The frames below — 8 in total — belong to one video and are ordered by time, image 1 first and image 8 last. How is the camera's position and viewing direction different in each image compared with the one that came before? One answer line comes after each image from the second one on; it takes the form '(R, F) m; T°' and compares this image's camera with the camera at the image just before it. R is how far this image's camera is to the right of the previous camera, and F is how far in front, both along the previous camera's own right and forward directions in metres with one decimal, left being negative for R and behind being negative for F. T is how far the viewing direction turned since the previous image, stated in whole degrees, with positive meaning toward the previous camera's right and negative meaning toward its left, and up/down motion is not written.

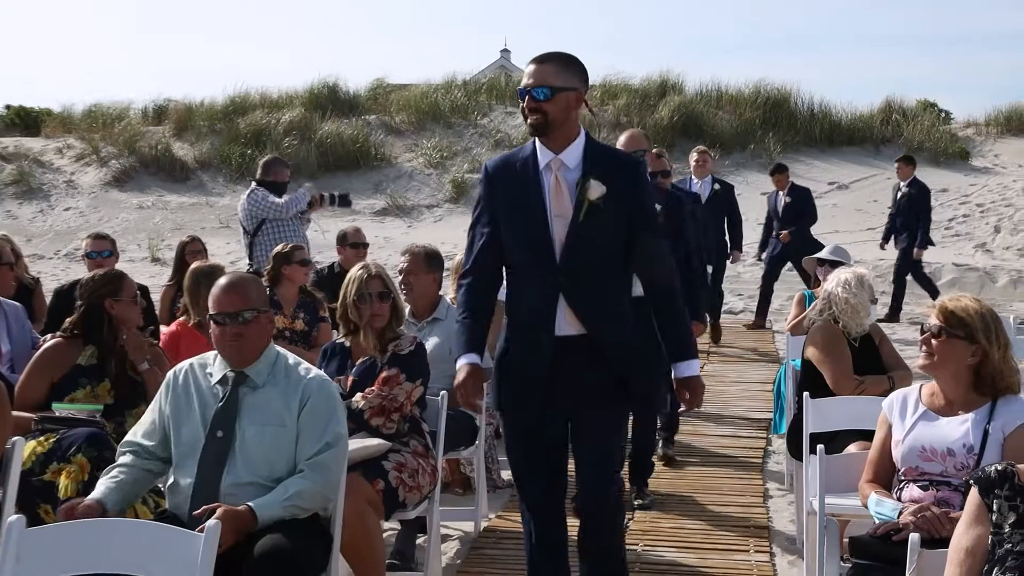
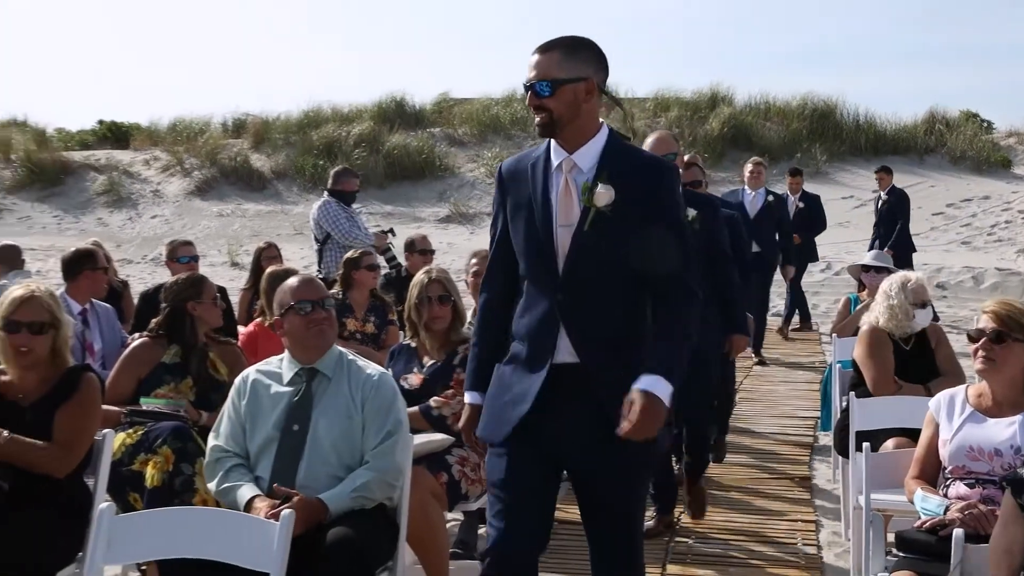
(-0.1, -0.2) m; -2°
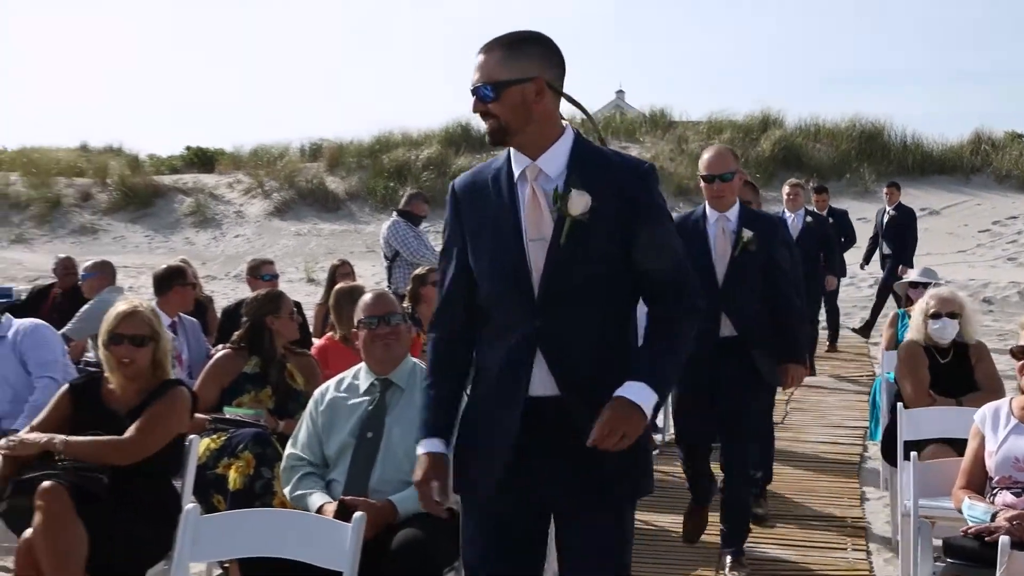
(-0.1, -0.3) m; -2°
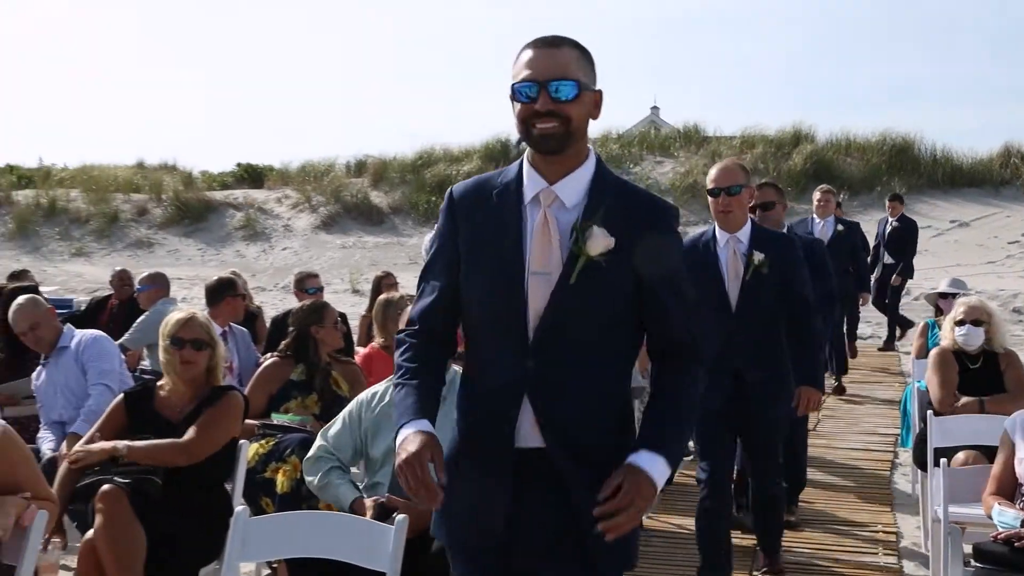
(-0.1, -0.2) m; -2°
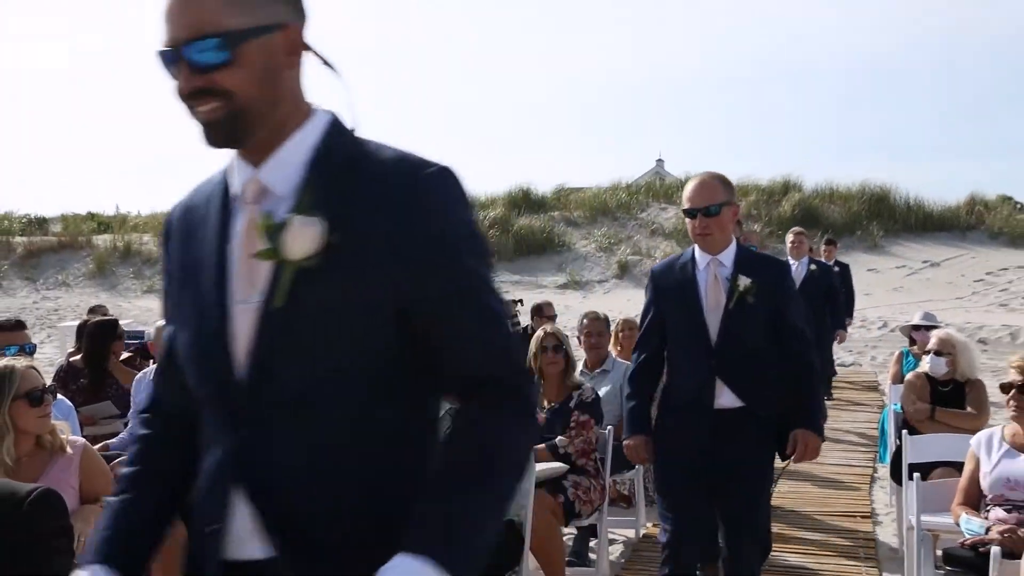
(-0.1, -0.6) m; 0°
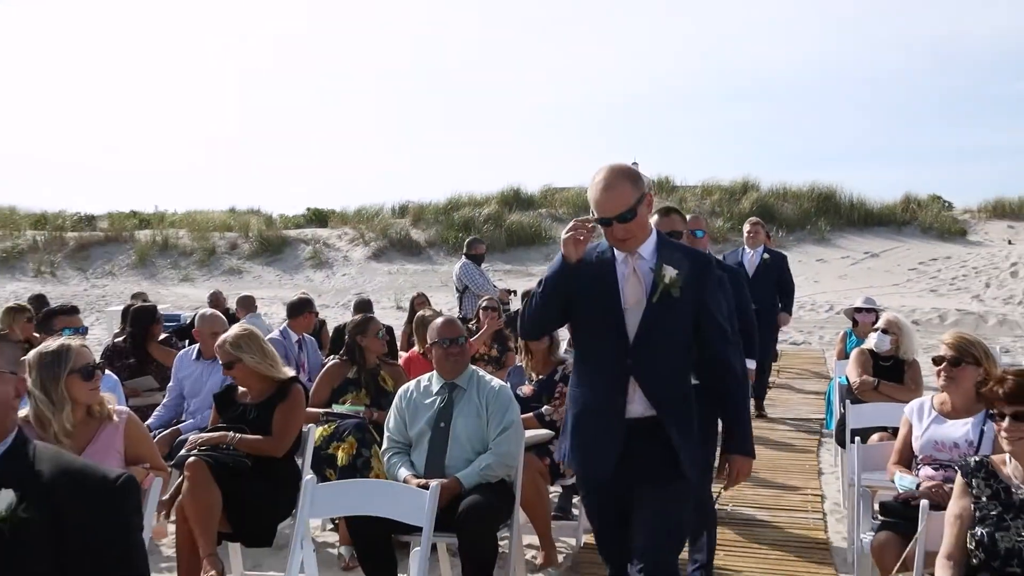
(0.0, -0.8) m; 0°
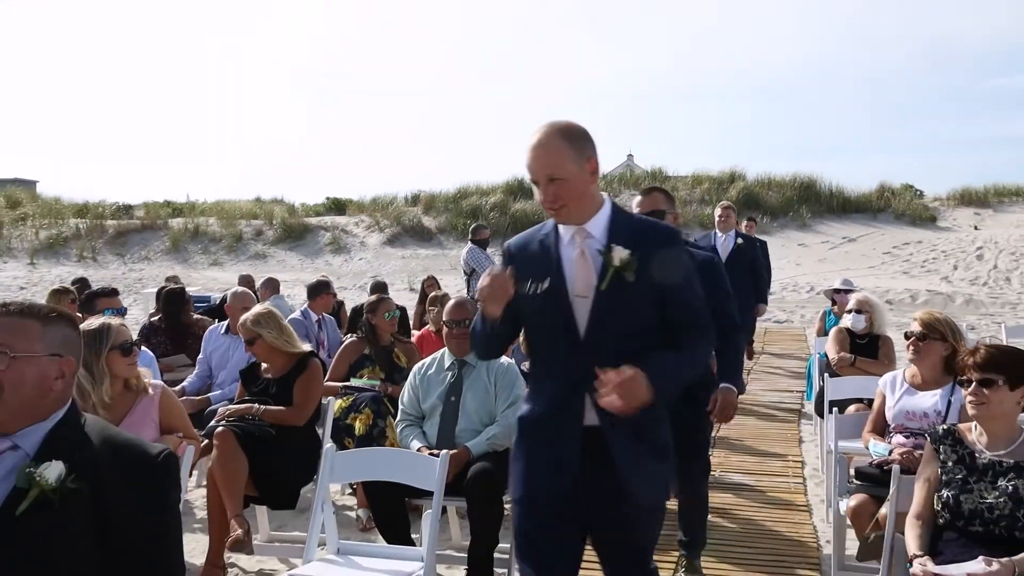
(0.0, -0.5) m; 0°
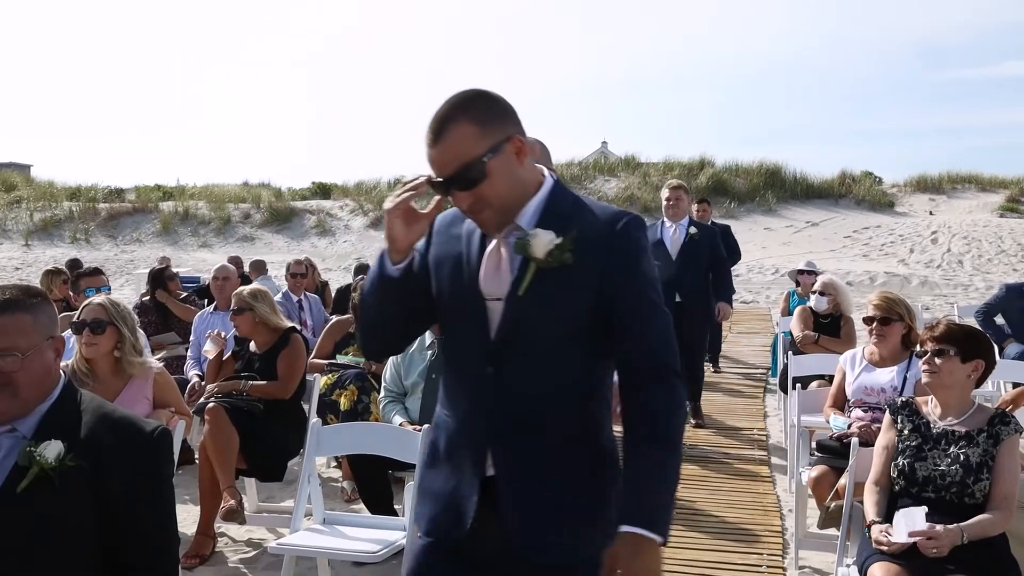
(0.0, -0.3) m; +1°
